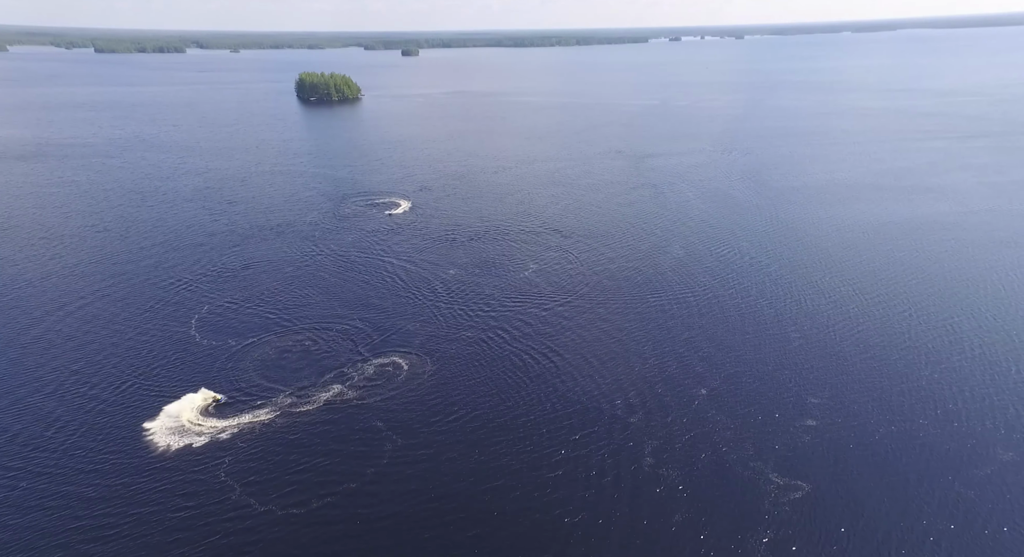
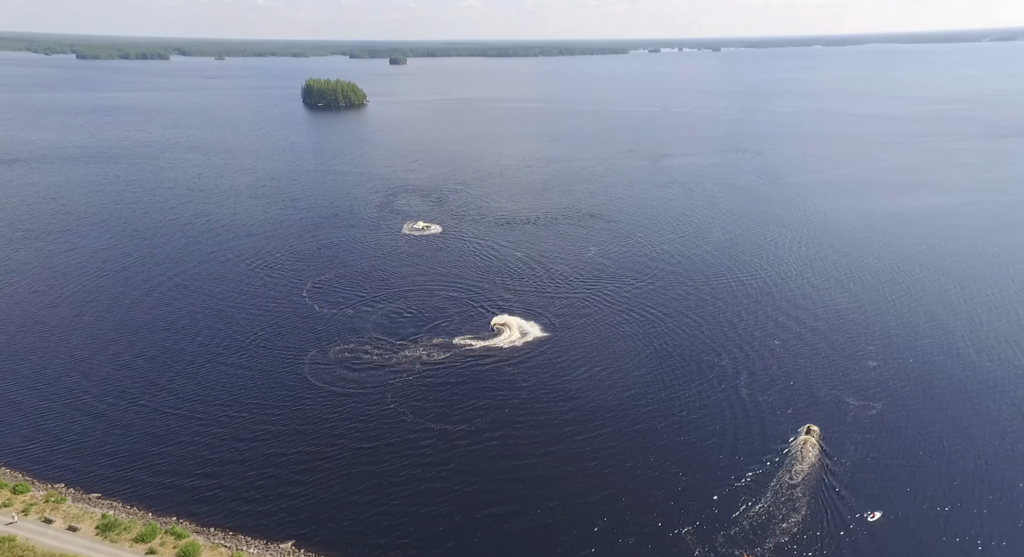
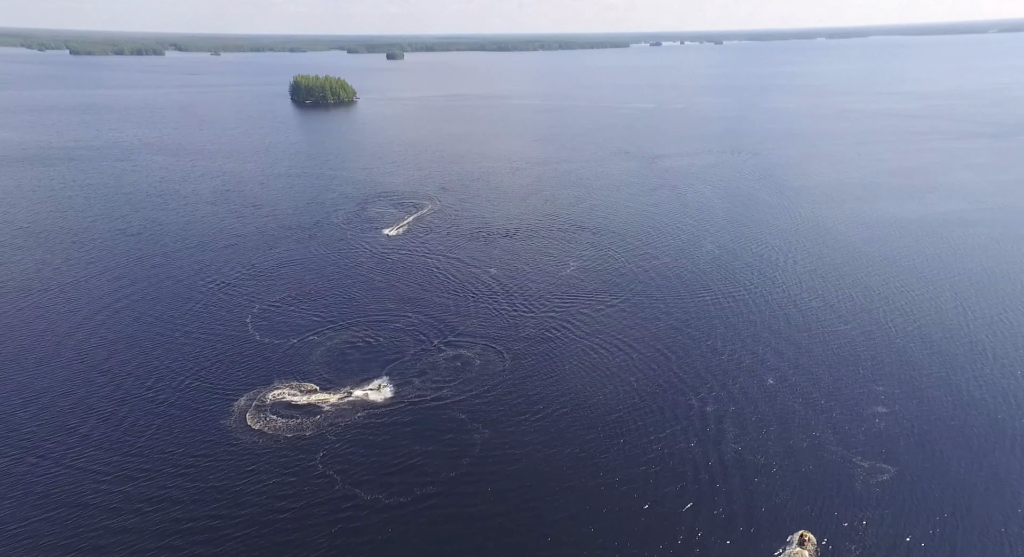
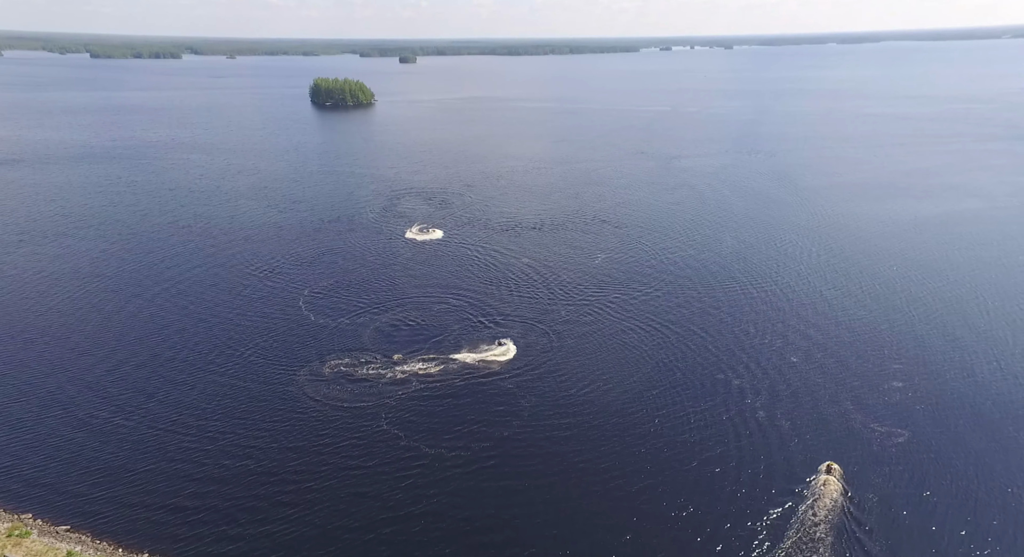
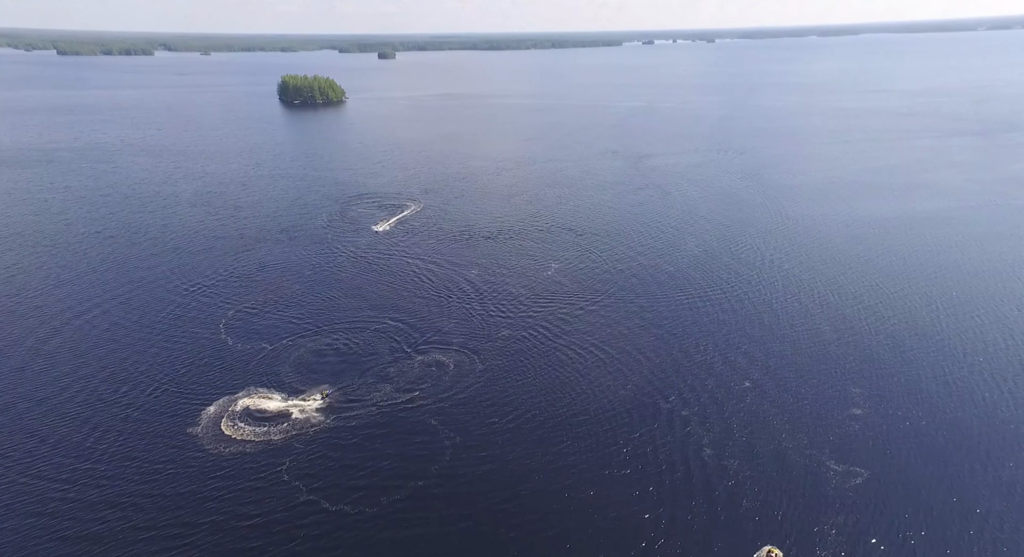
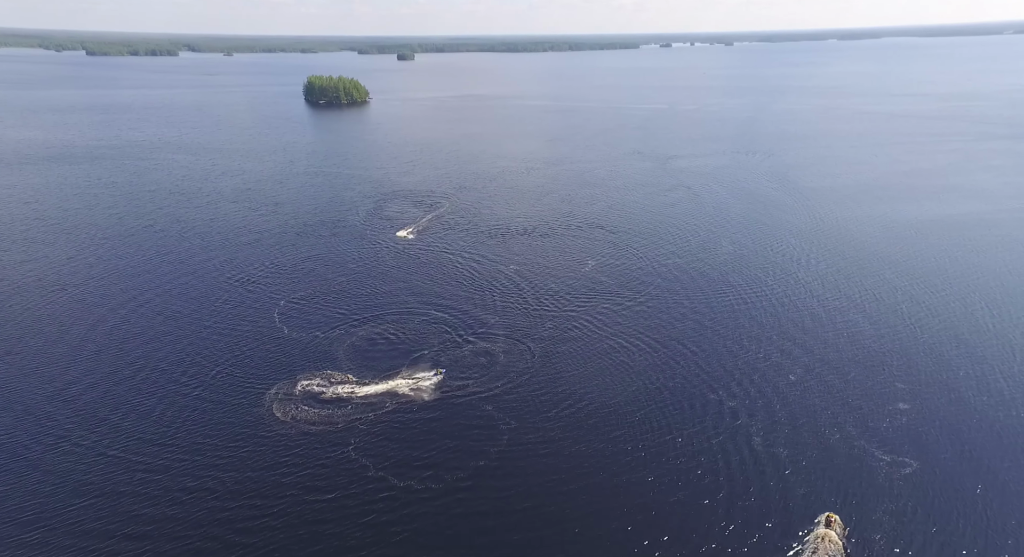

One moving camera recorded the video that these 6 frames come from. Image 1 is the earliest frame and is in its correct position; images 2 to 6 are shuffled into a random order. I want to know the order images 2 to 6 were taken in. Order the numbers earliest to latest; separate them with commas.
5, 3, 6, 4, 2
